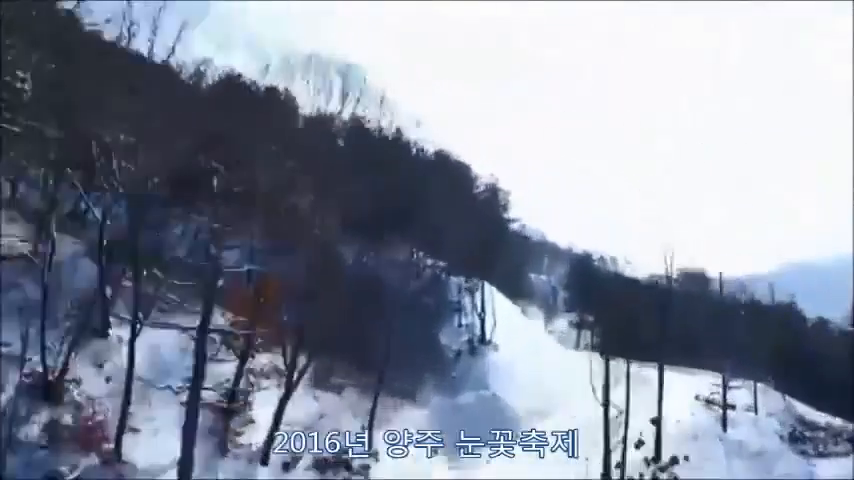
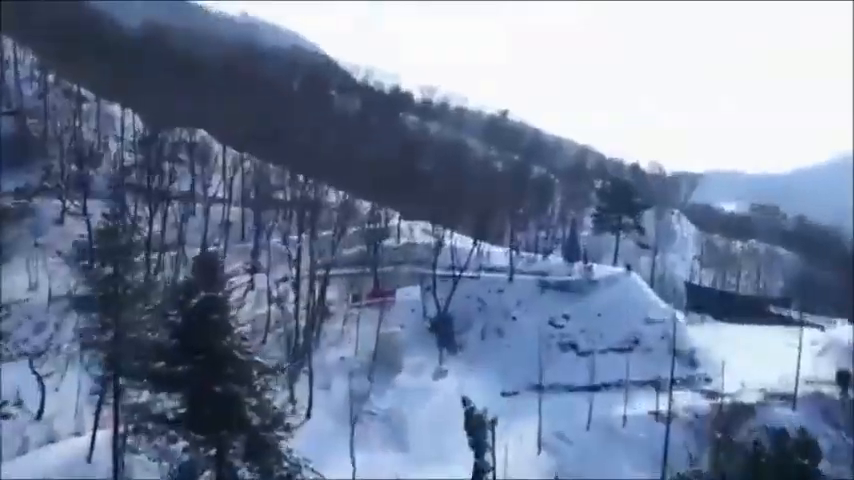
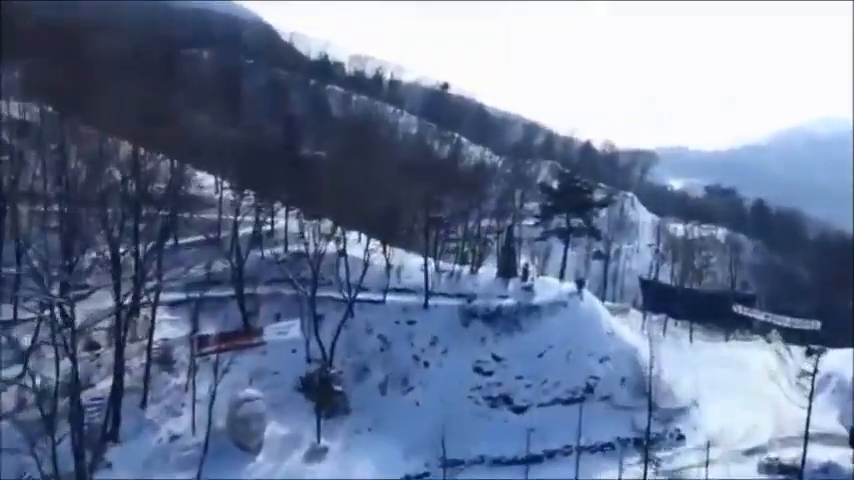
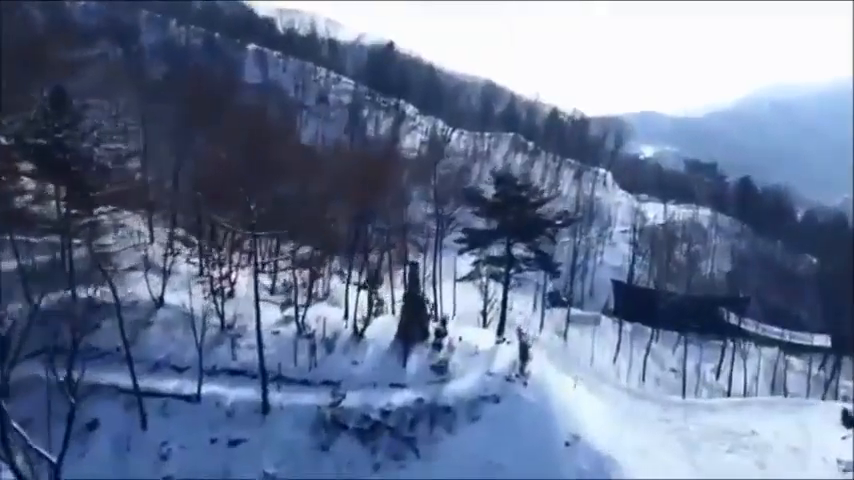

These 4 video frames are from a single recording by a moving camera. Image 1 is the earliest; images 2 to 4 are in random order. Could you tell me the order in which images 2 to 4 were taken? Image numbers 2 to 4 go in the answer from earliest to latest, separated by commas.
2, 3, 4
